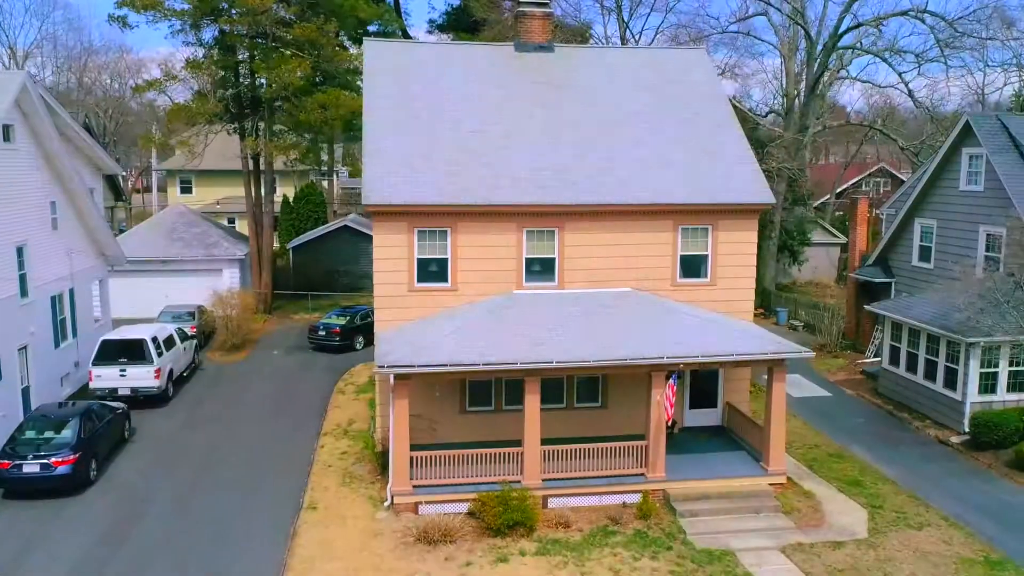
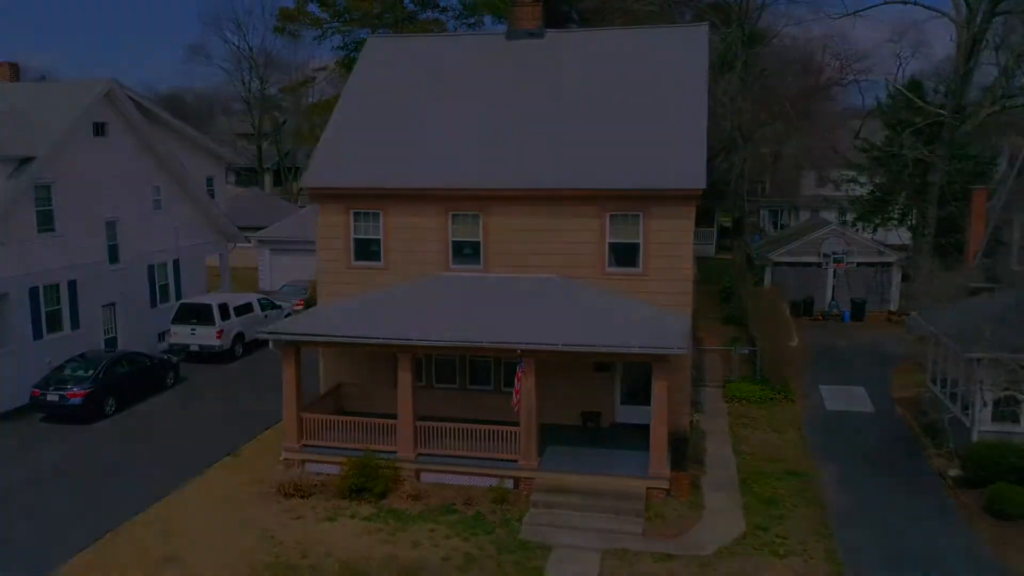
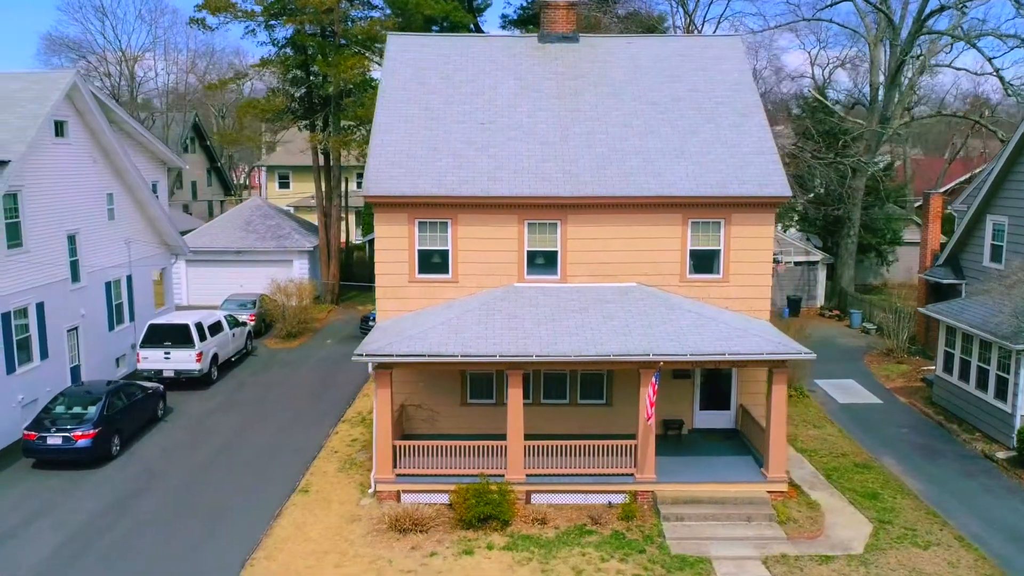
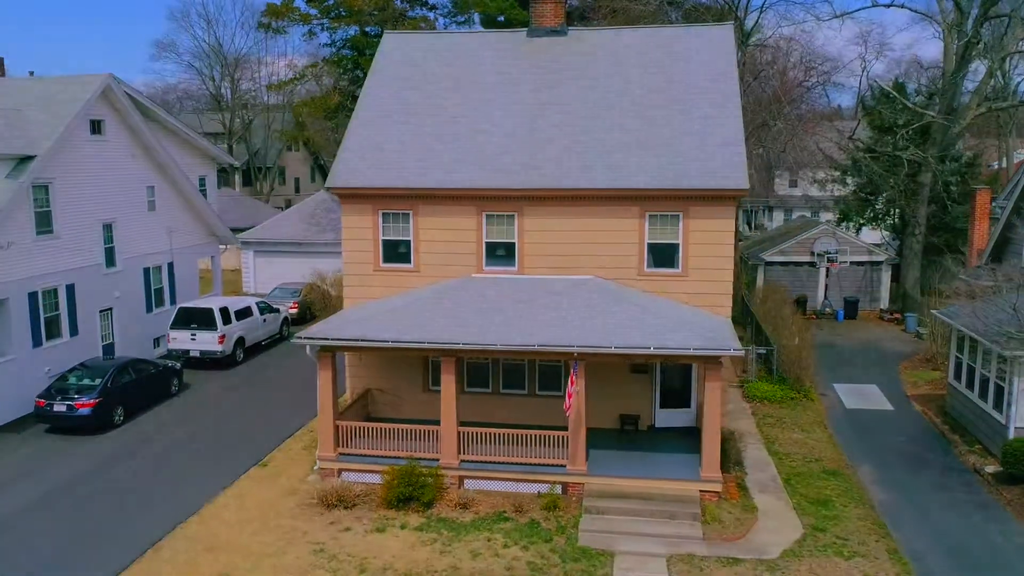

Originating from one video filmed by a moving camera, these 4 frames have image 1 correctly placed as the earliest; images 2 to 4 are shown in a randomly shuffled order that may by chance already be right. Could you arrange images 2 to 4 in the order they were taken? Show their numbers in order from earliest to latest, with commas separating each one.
3, 4, 2
